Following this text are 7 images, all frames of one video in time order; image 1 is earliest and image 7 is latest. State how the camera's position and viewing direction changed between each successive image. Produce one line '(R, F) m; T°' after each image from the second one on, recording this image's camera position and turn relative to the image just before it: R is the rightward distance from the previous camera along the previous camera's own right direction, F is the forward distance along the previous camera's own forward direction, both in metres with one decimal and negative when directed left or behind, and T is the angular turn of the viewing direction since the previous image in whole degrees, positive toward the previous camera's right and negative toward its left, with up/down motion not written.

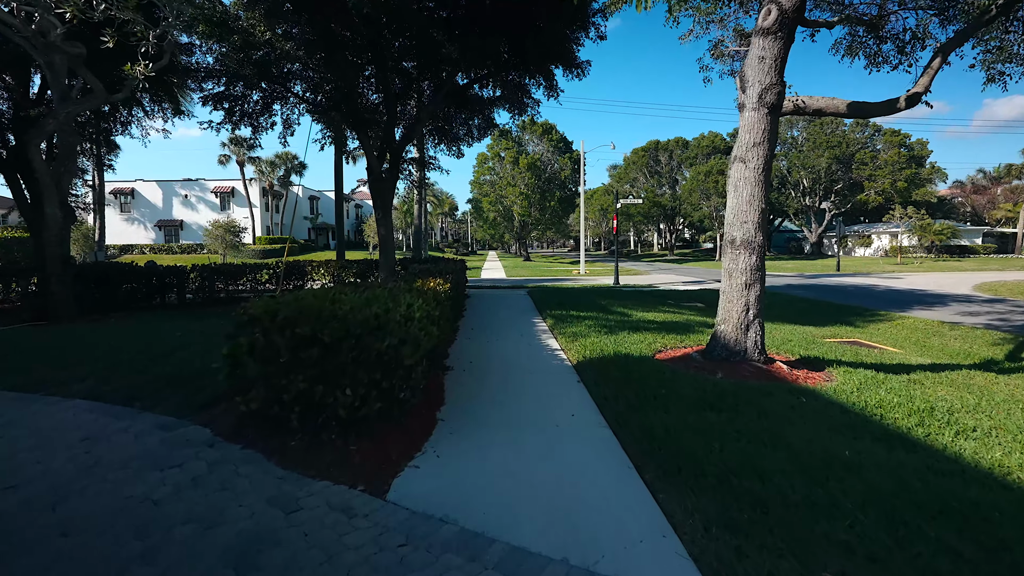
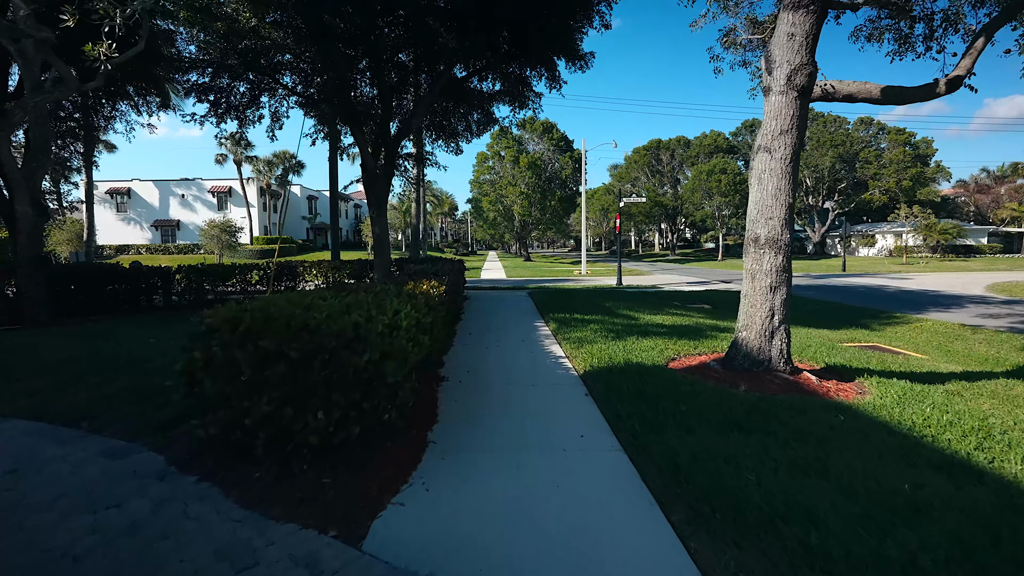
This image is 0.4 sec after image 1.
(0.0, +0.6) m; 0°
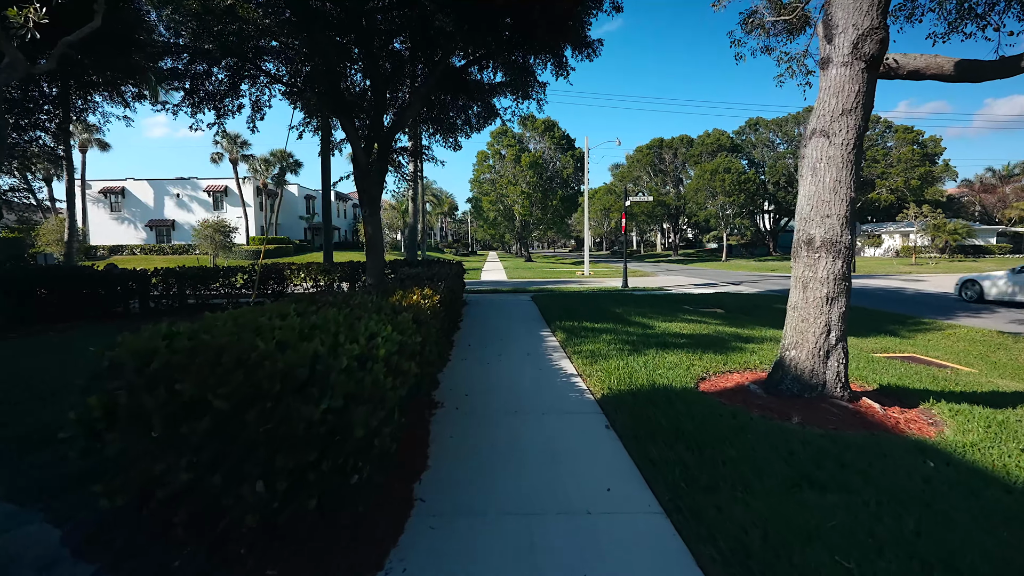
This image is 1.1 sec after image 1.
(0.0, +0.9) m; 0°
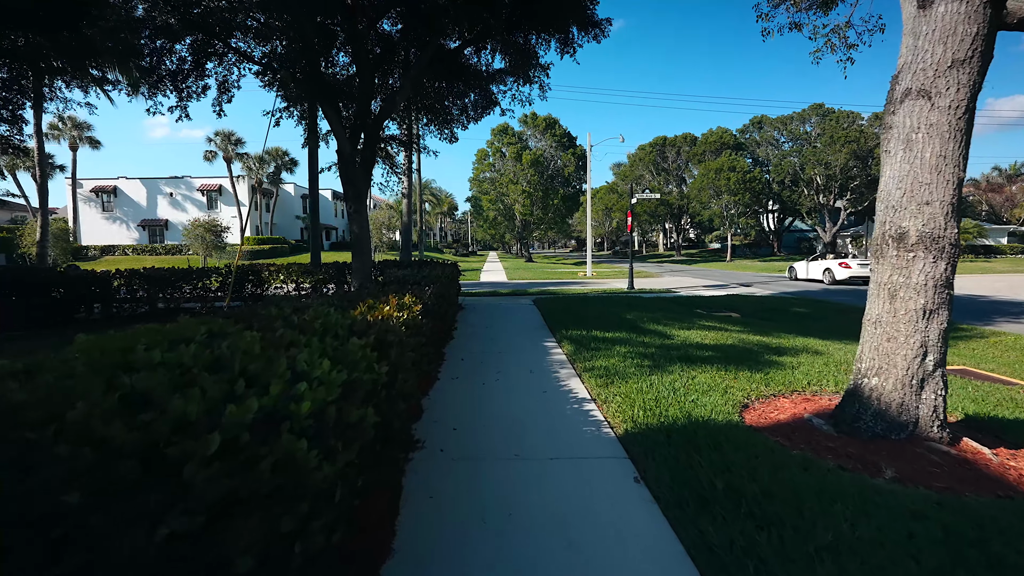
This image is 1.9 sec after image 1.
(0.0, +1.1) m; 0°
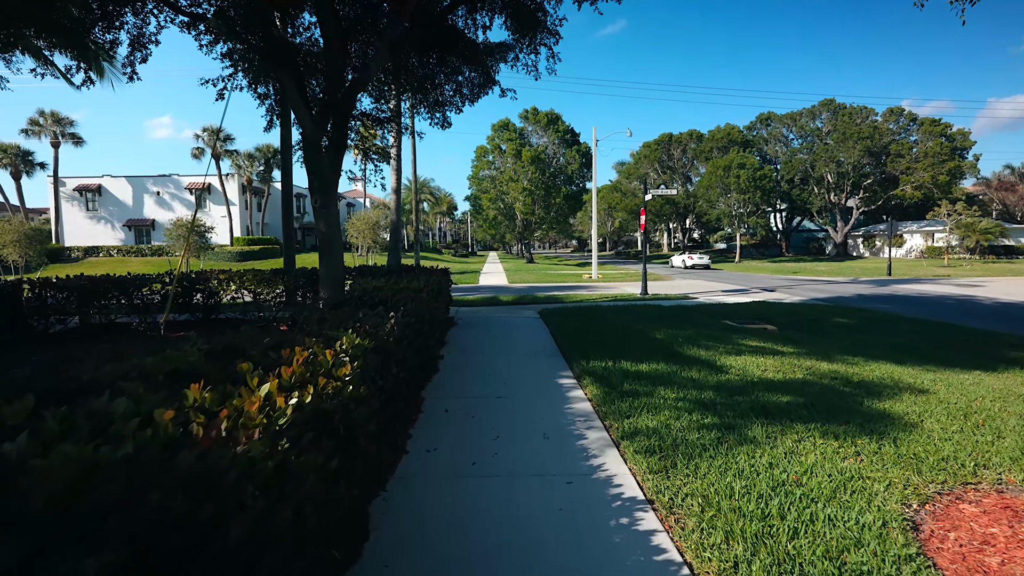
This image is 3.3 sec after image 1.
(0.0, +1.9) m; 0°
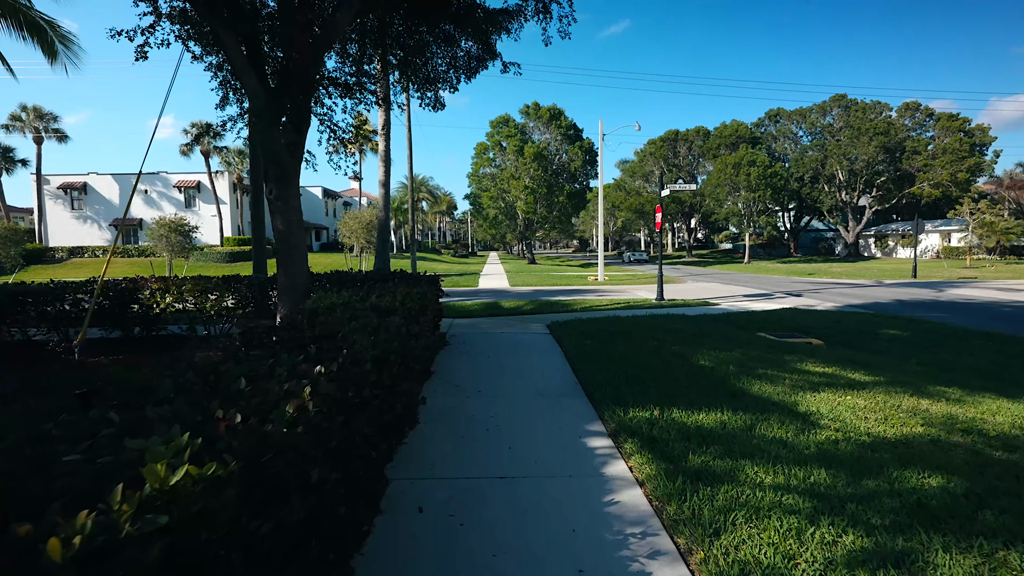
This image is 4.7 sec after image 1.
(0.0, +1.8) m; 0°
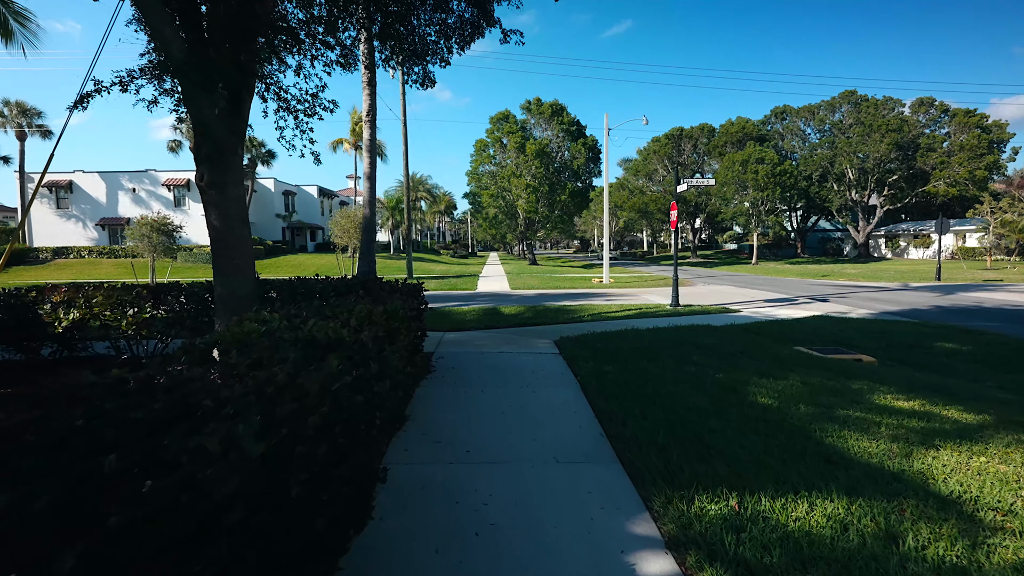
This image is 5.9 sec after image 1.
(0.0, +1.6) m; 0°
